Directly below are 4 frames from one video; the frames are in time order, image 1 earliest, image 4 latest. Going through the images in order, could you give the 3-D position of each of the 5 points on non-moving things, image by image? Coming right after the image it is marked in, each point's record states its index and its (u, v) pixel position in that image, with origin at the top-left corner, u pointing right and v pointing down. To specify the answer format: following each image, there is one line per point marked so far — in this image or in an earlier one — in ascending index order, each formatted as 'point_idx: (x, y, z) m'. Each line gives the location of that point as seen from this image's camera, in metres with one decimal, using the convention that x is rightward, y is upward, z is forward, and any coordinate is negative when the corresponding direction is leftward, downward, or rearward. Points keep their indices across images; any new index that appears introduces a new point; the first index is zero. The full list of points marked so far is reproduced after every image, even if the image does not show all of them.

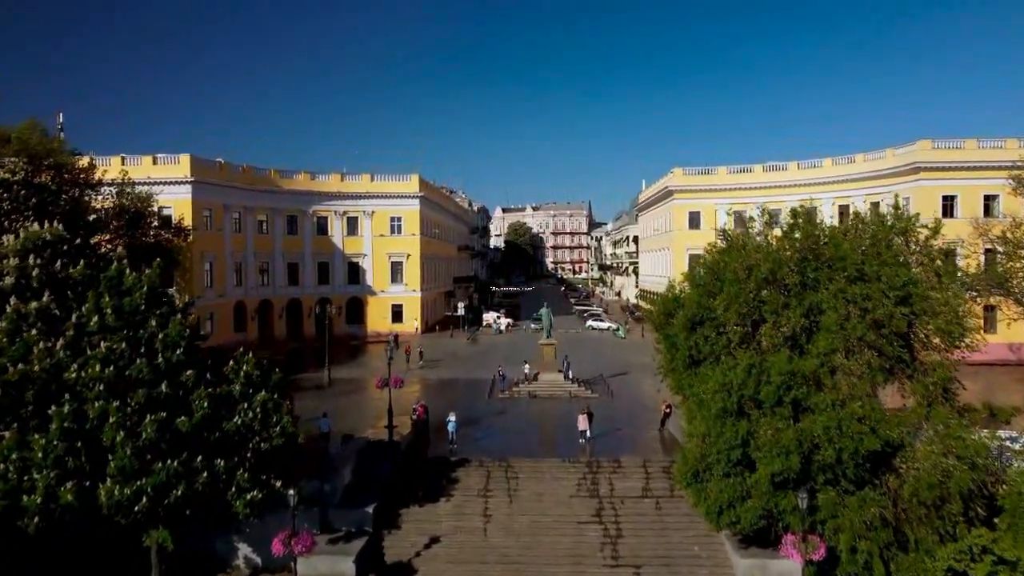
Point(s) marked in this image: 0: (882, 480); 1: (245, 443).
0: (+8.1, -4.2, +16.6) m
1: (-5.8, -3.4, +16.7) m
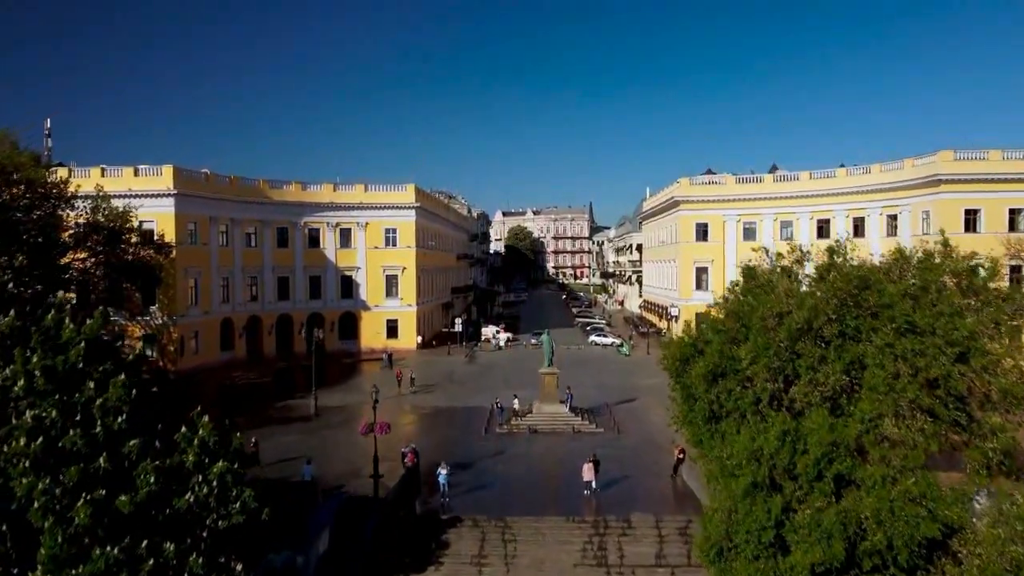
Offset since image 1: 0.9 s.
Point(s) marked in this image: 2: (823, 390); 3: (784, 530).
0: (+8.0, -5.2, +14.3) m
1: (-5.9, -4.4, +14.4) m
2: (+6.0, -2.0, +14.8) m
3: (+5.1, -4.5, +14.2) m
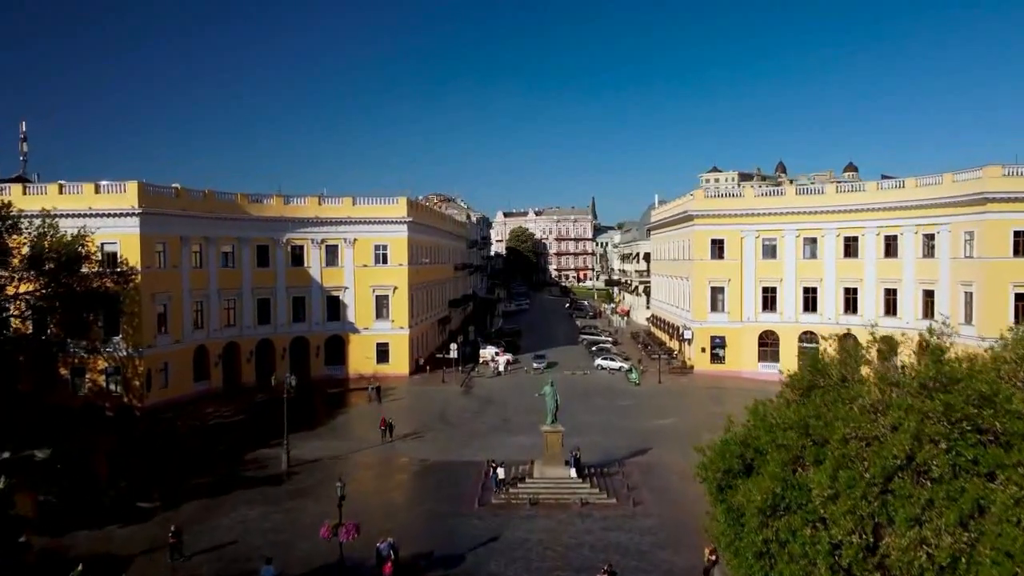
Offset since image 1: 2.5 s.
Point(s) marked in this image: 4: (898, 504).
0: (+7.9, -7.0, +10.2) m
1: (-6.0, -6.2, +10.3) m
2: (+5.9, -3.7, +10.7) m
3: (+5.0, -6.3, +10.1) m
4: (+5.7, -3.2, +11.3) m
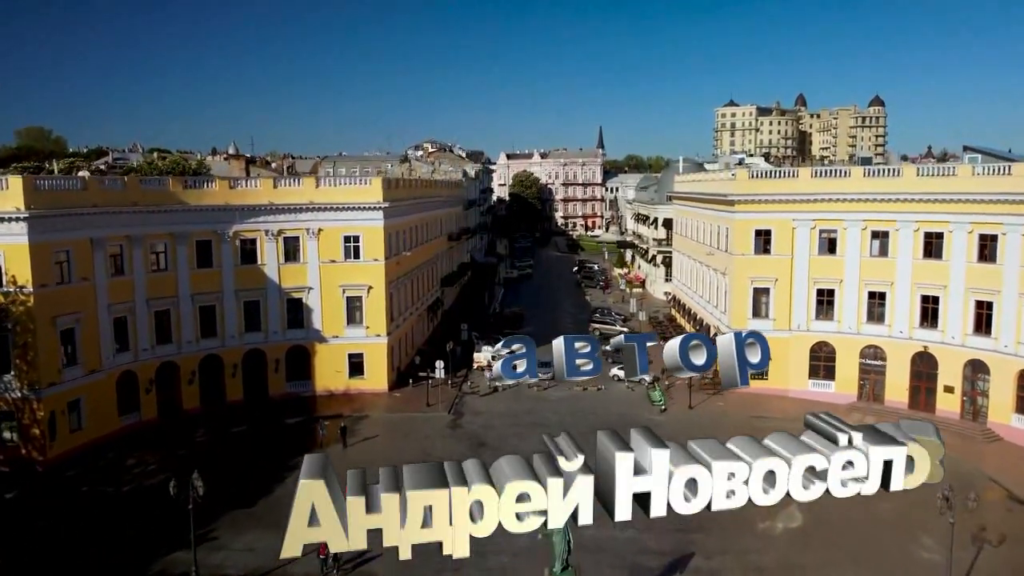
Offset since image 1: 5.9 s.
0: (+7.6, -10.8, +2.0) m
1: (-6.3, -10.0, +2.1) m
2: (+5.6, -7.5, +2.1) m
3: (+4.6, -10.1, +1.9) m
4: (+5.4, -7.0, +2.7) m
